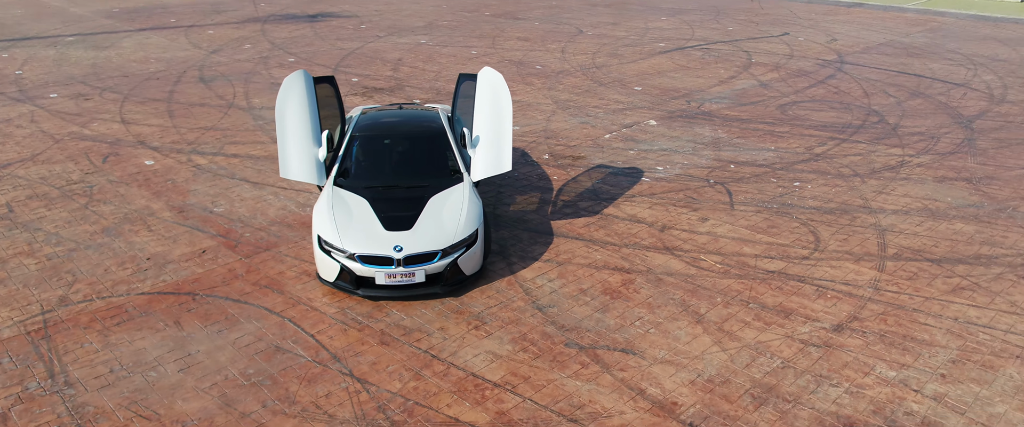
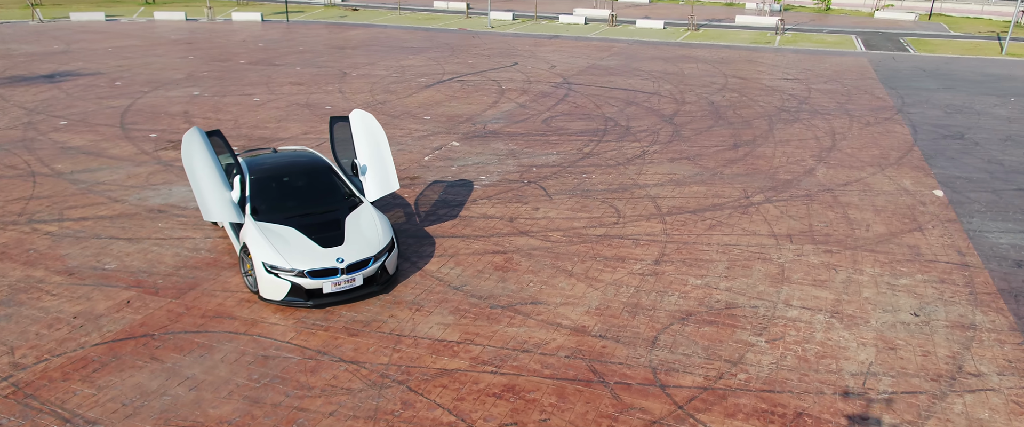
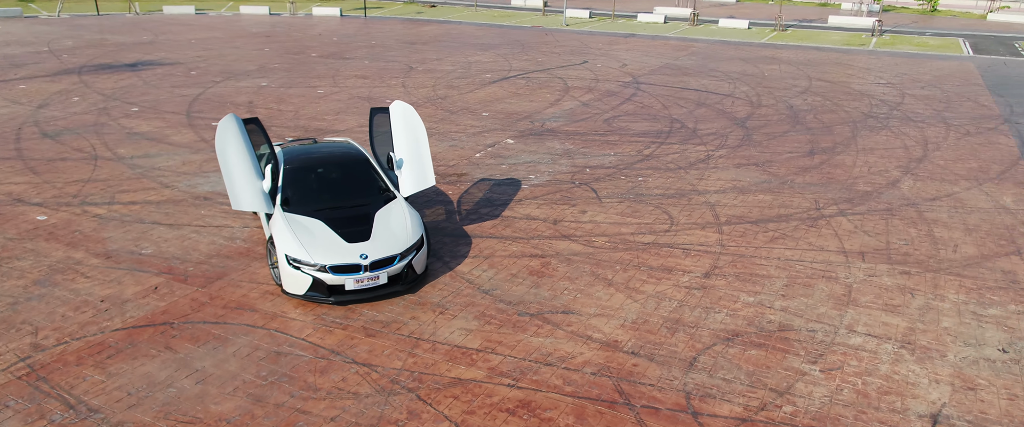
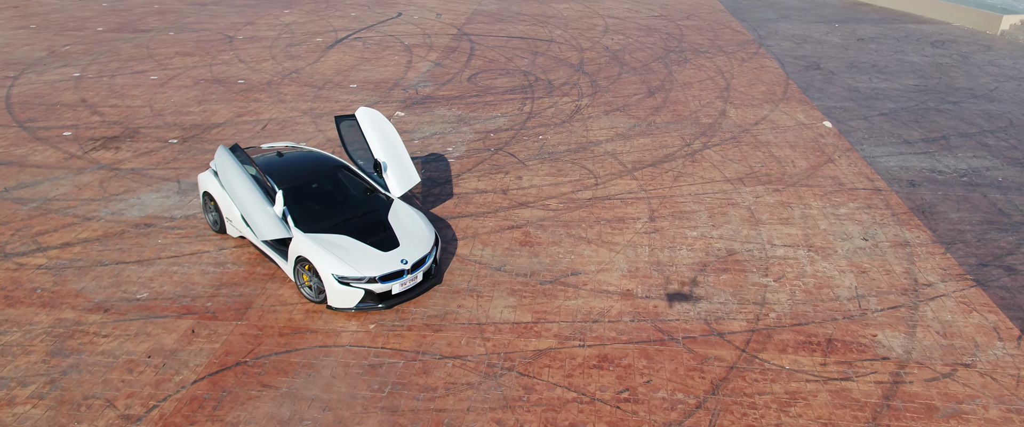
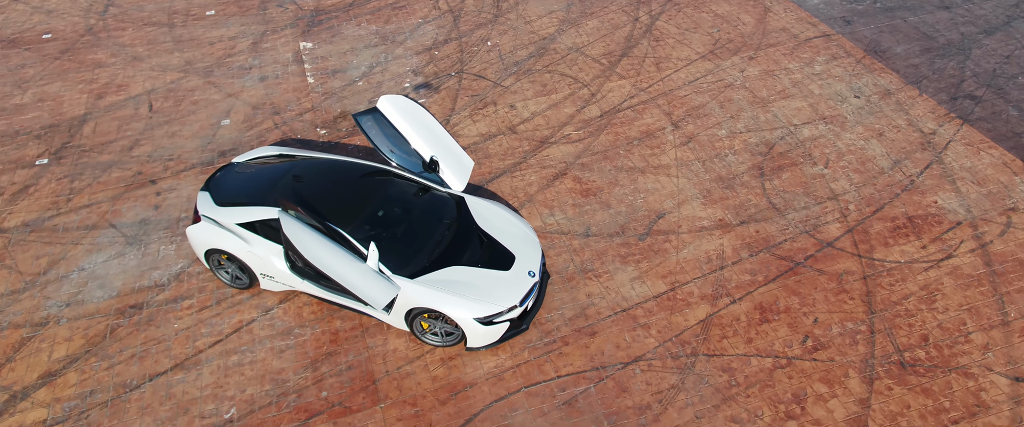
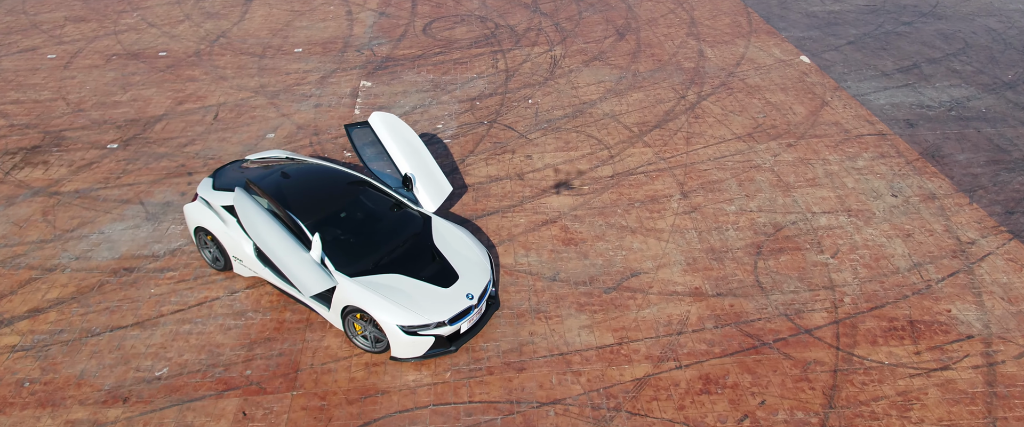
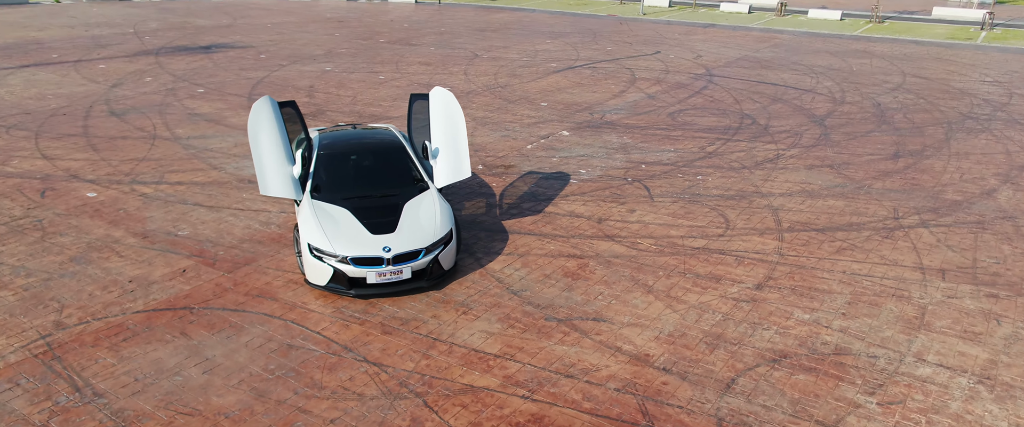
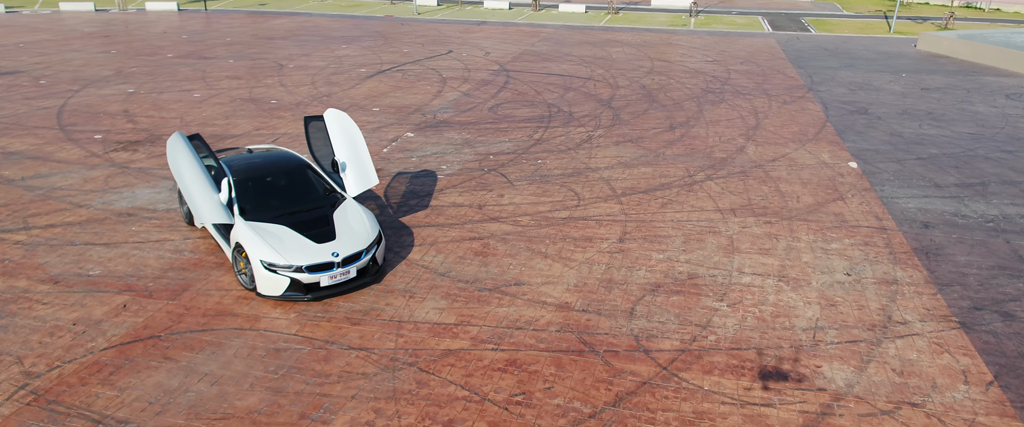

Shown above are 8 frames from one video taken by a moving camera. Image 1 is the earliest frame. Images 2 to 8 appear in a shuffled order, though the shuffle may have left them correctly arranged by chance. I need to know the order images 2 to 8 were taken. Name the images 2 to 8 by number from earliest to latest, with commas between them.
7, 3, 2, 8, 4, 6, 5
